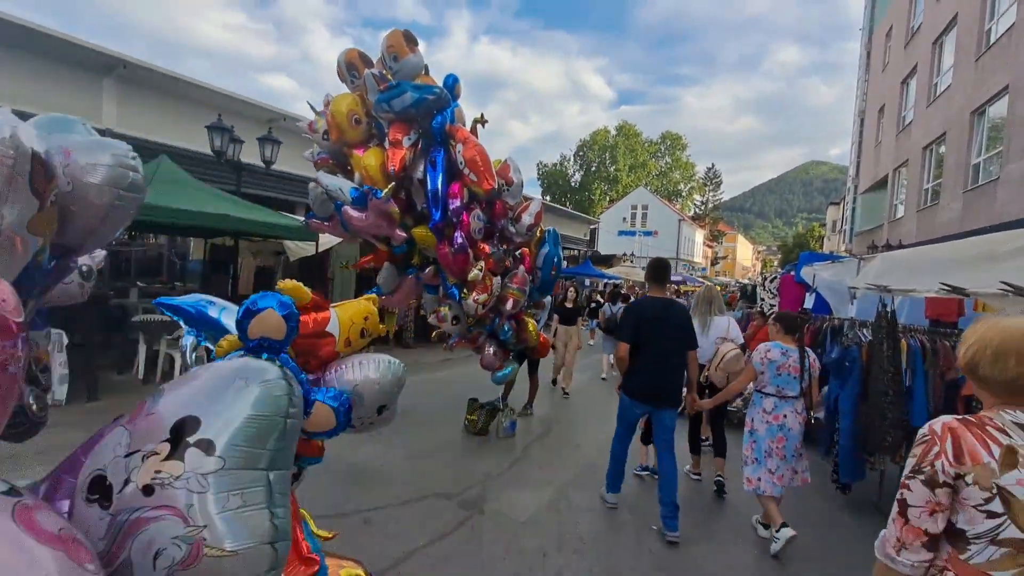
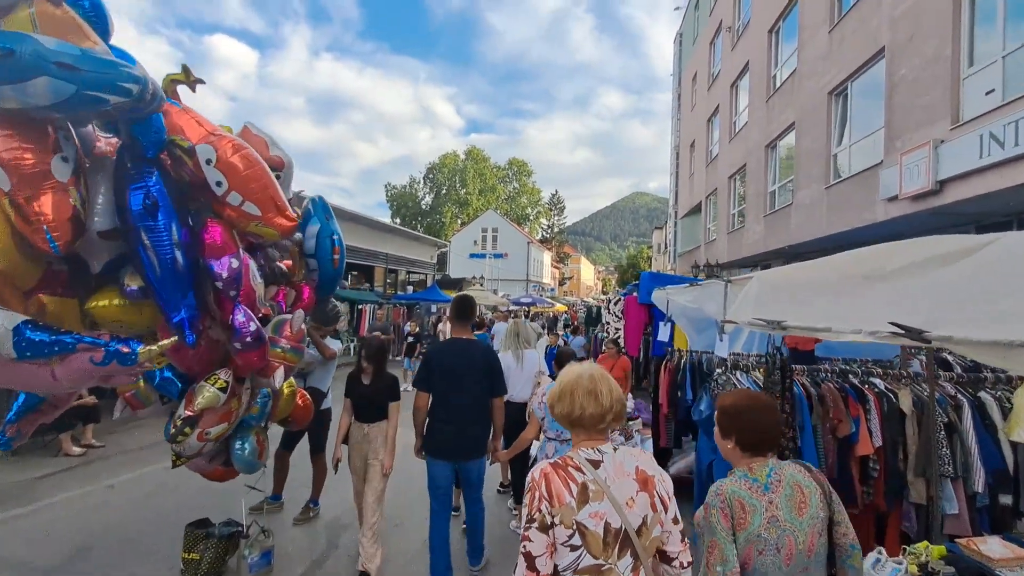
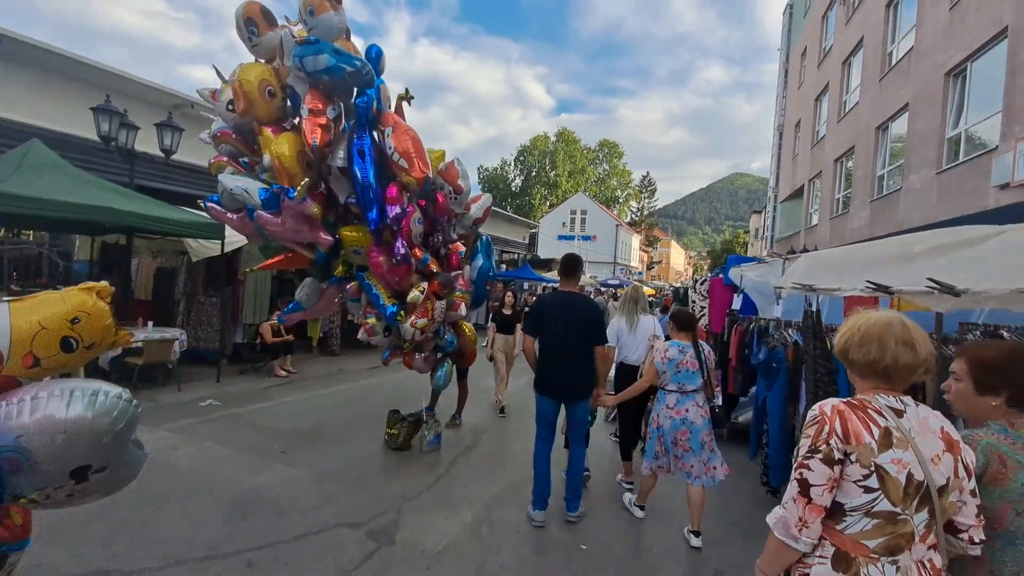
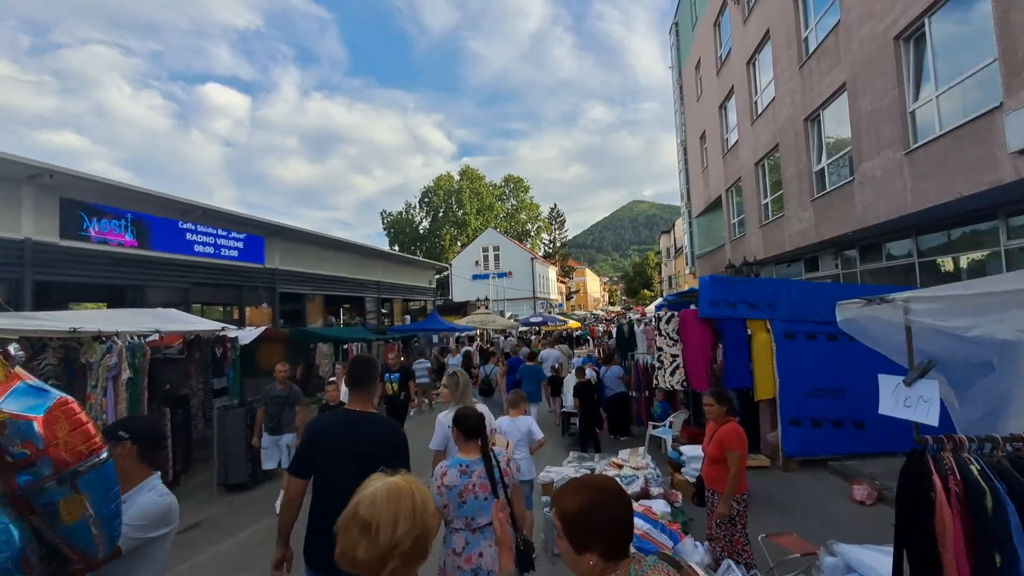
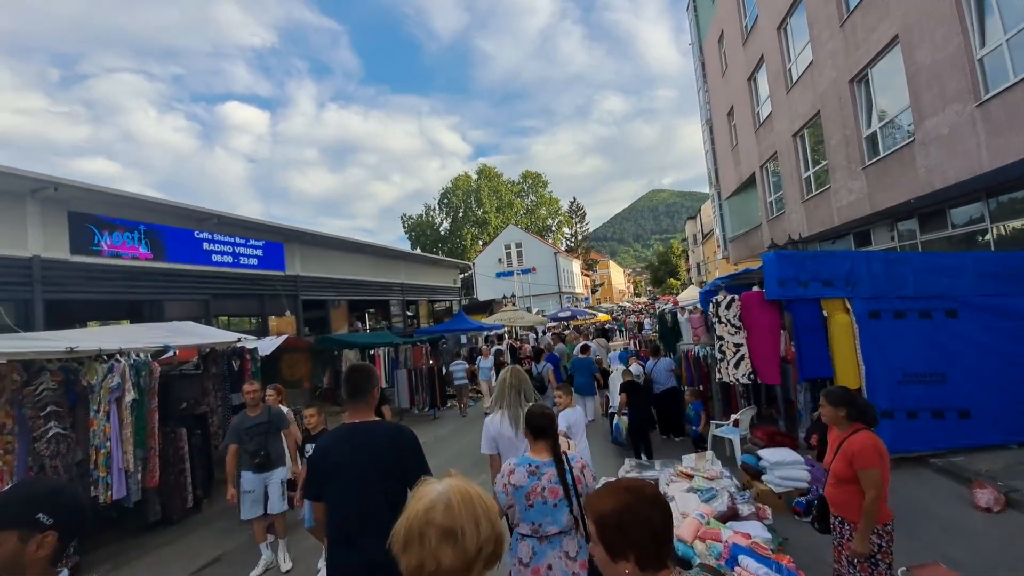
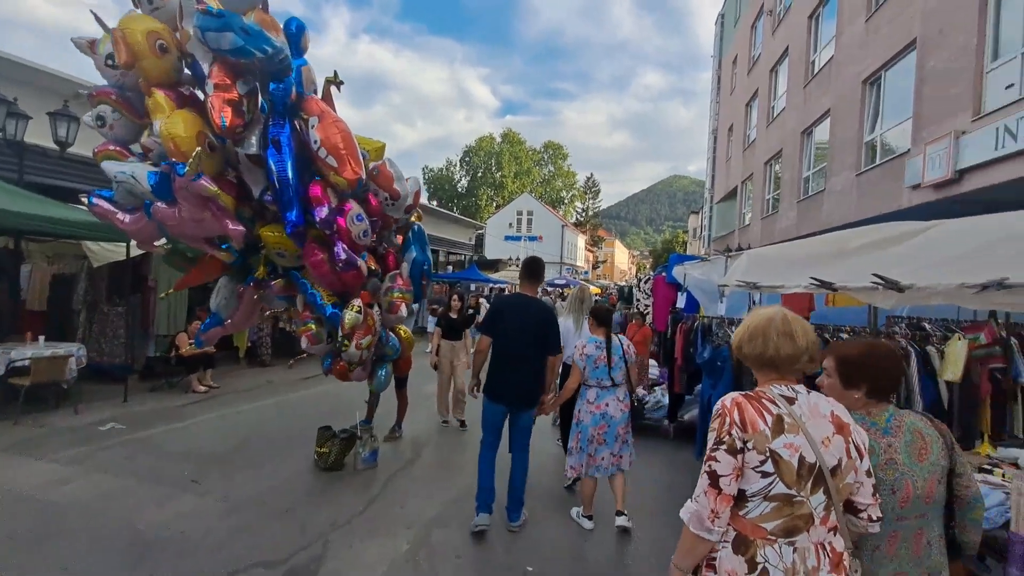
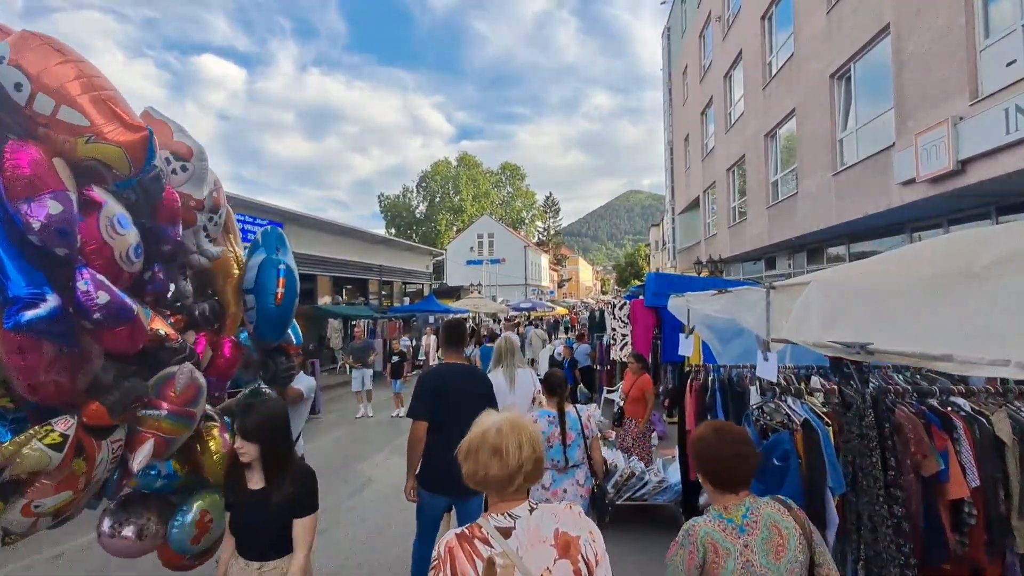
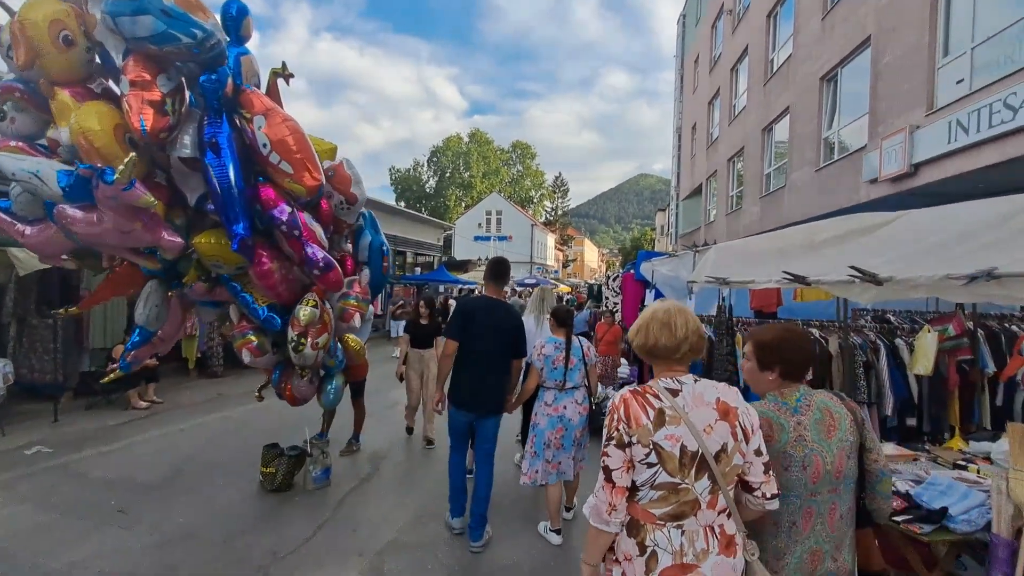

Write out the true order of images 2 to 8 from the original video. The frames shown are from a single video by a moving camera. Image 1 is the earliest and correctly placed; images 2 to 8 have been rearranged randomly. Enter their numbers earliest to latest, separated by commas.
3, 6, 8, 2, 7, 4, 5
